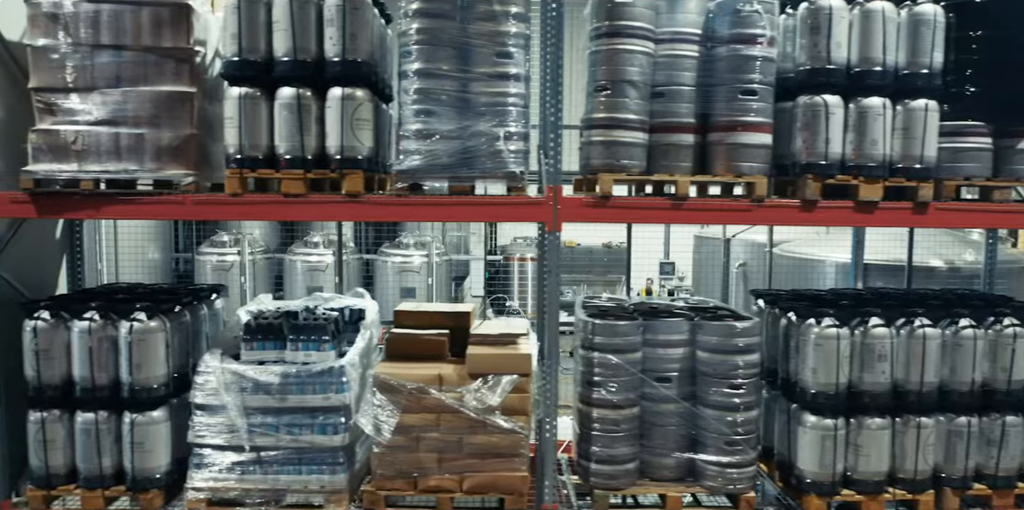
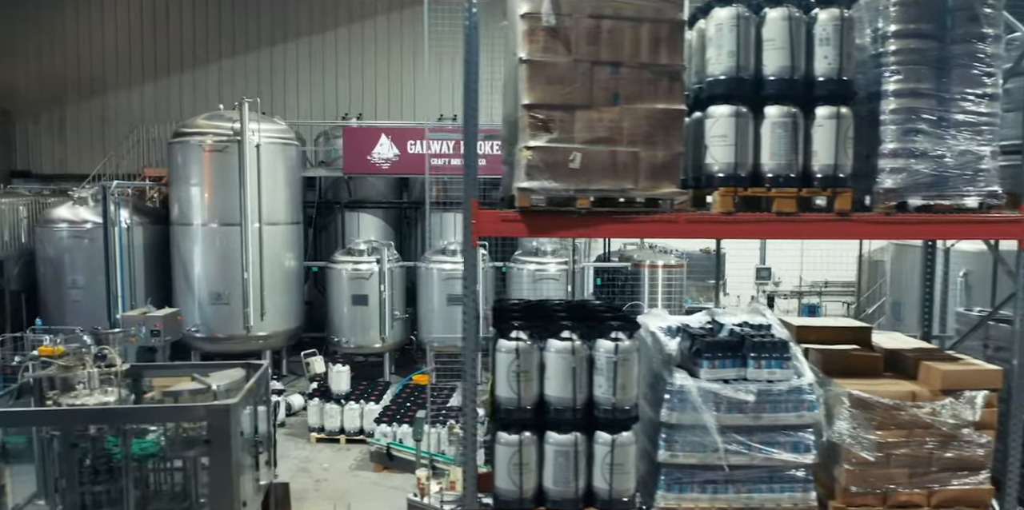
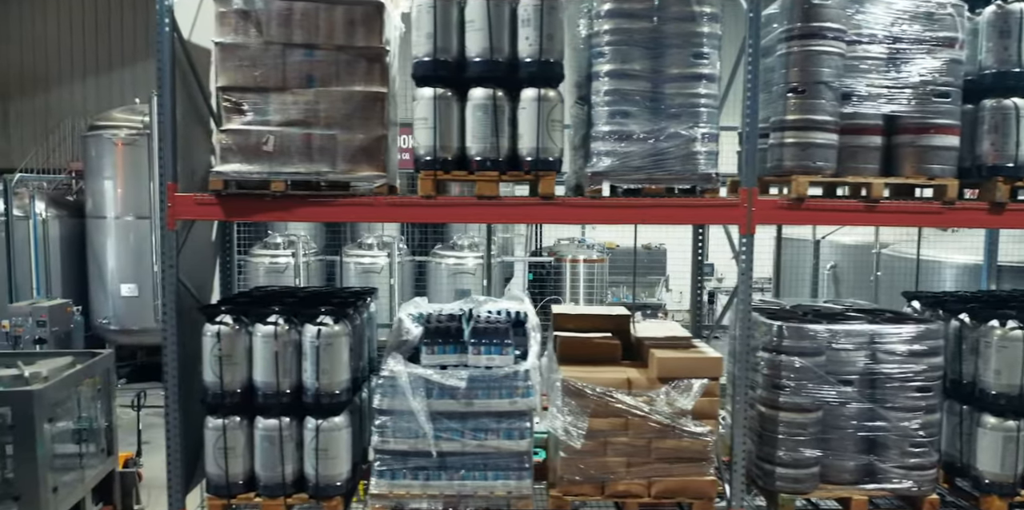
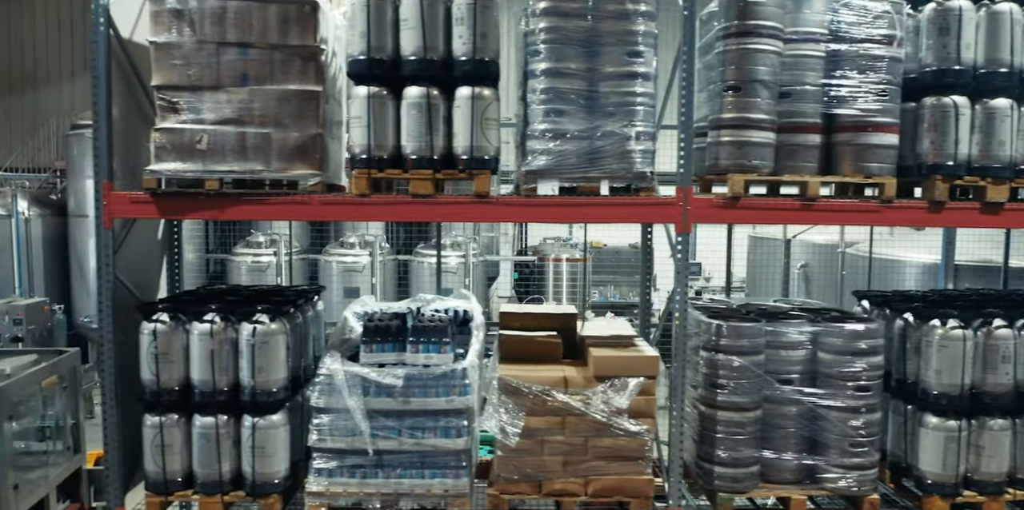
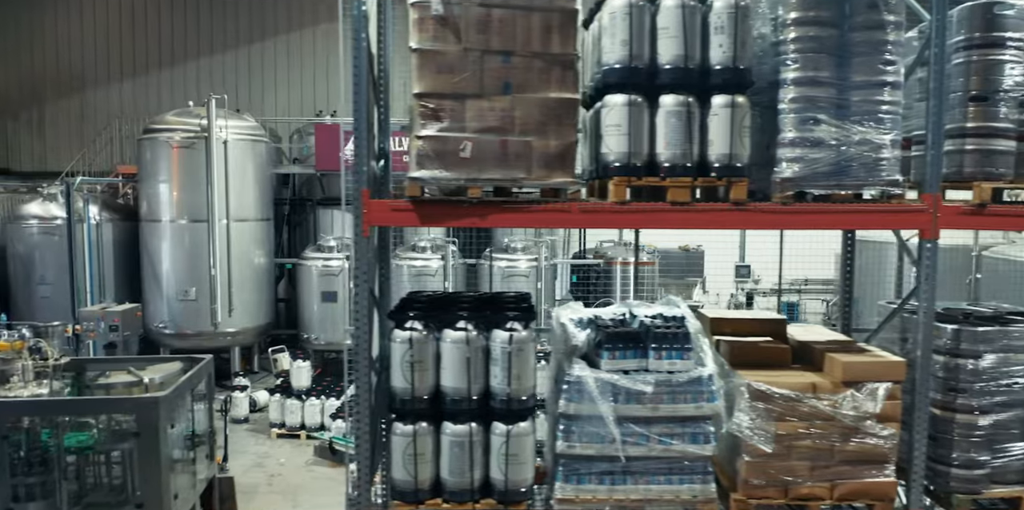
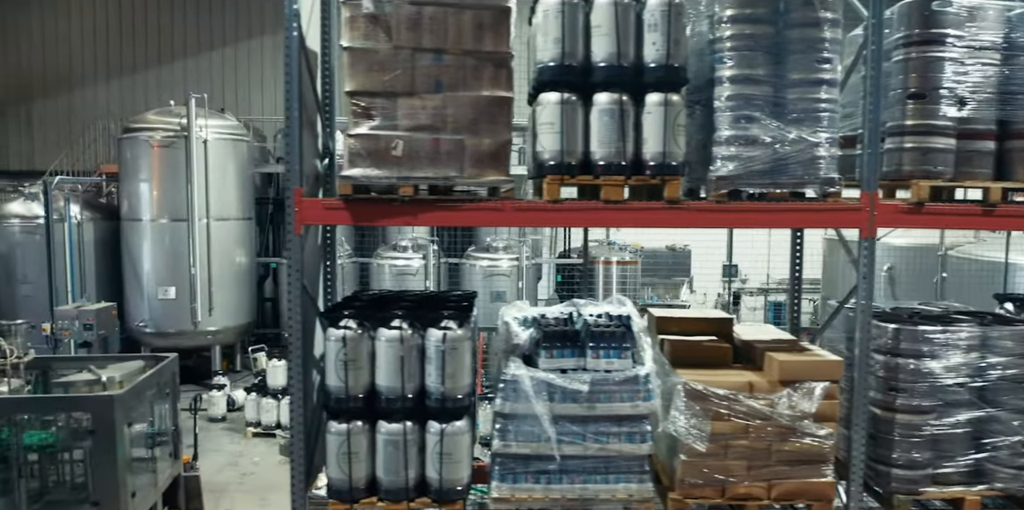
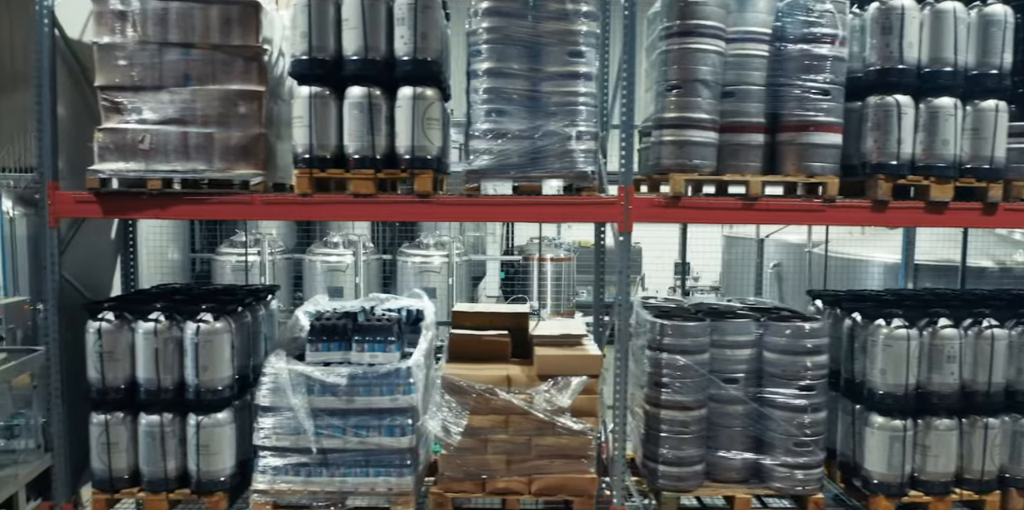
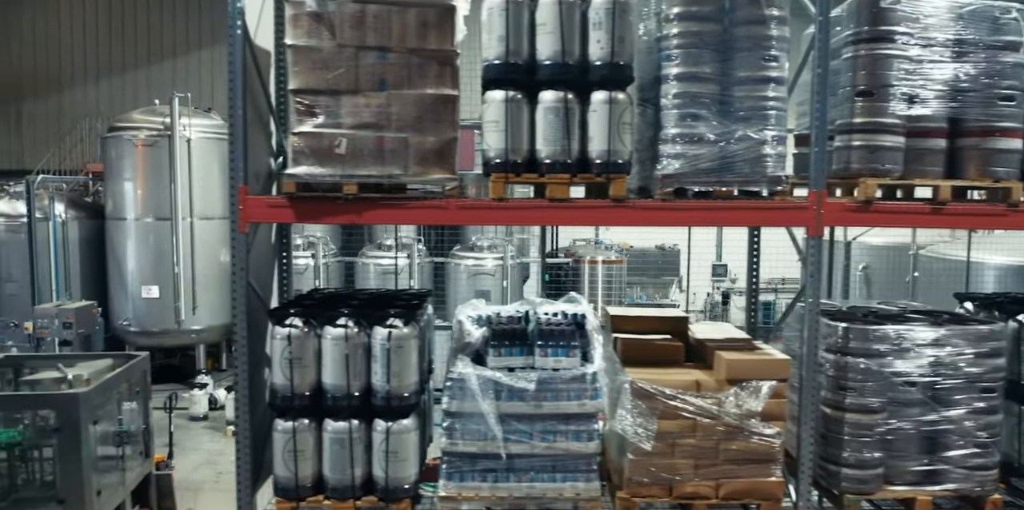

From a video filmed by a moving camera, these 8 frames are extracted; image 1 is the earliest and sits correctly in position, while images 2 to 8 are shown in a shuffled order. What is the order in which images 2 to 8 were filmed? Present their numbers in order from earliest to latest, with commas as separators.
7, 4, 3, 8, 6, 5, 2
